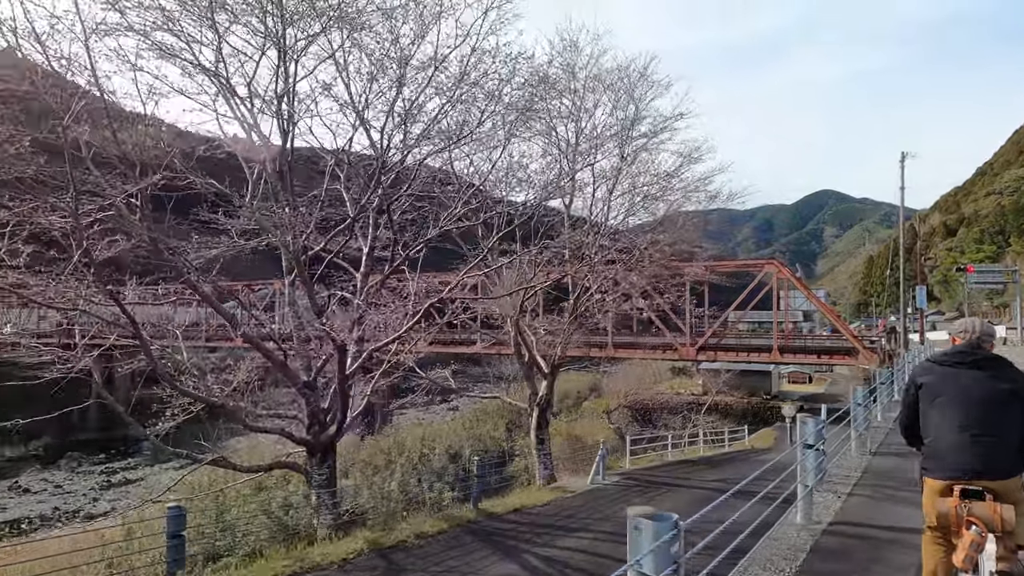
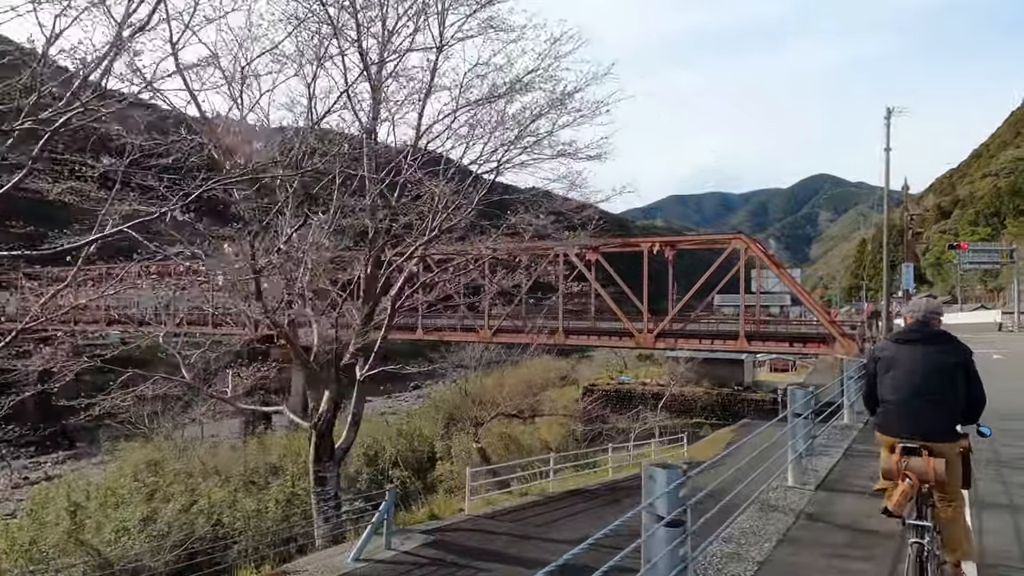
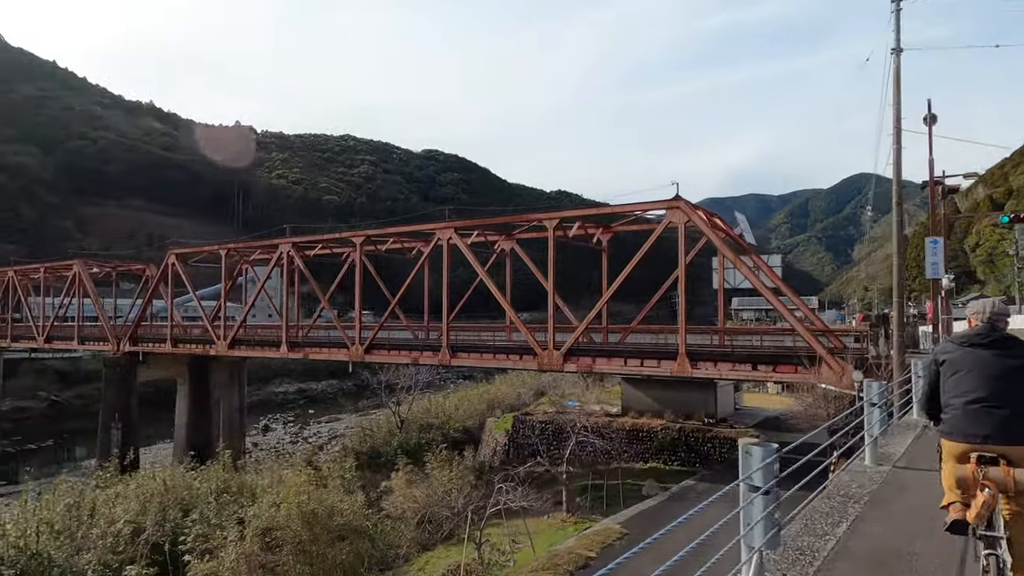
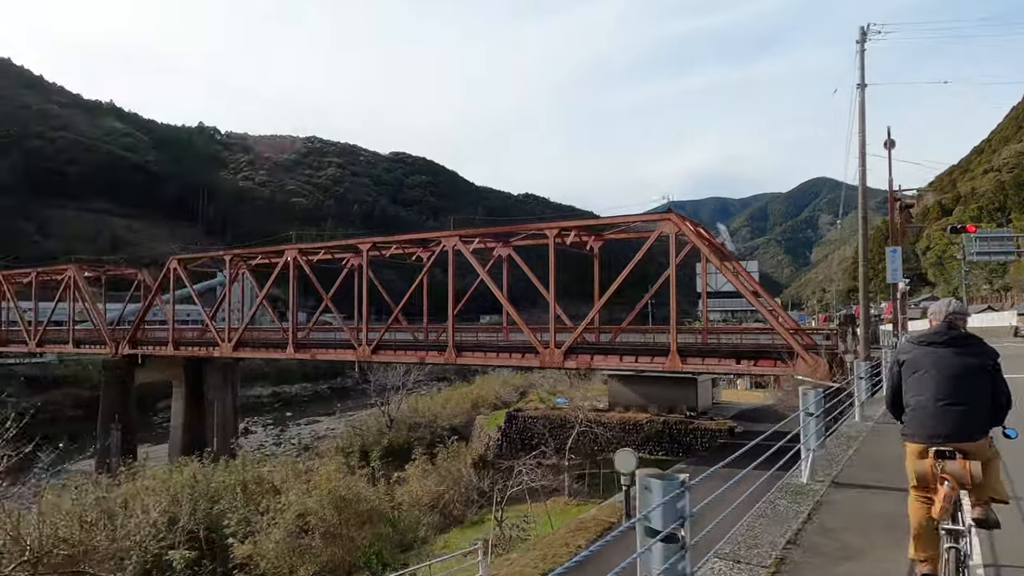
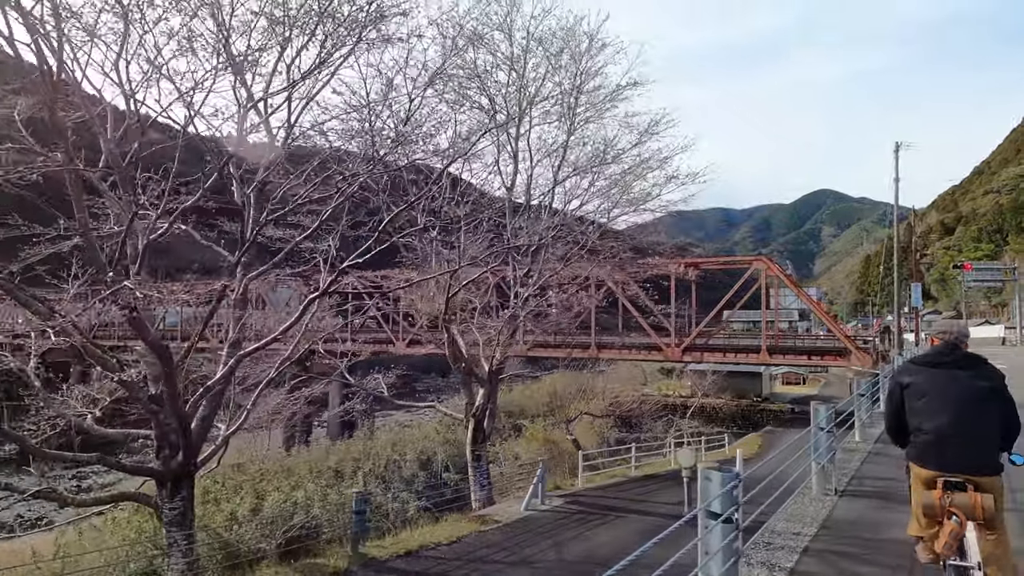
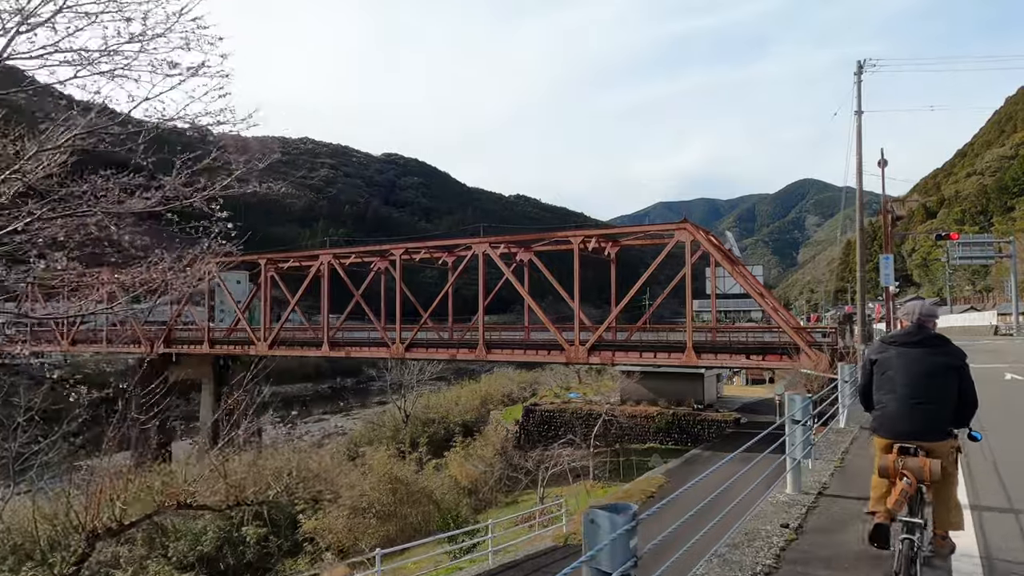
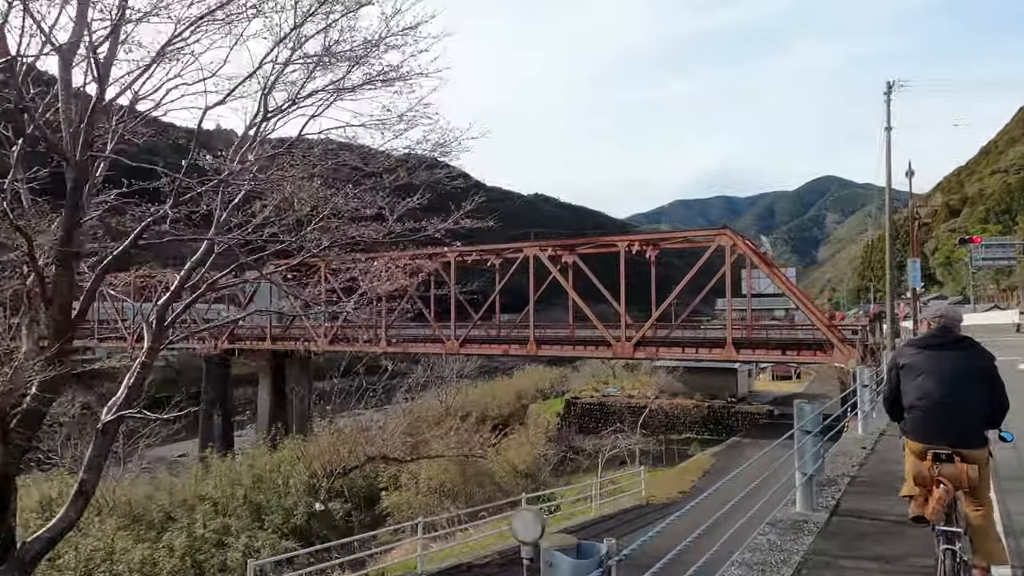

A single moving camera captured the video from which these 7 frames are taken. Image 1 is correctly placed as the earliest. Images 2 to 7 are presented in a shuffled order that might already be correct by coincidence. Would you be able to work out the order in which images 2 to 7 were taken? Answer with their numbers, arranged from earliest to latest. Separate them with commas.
5, 2, 7, 6, 4, 3
